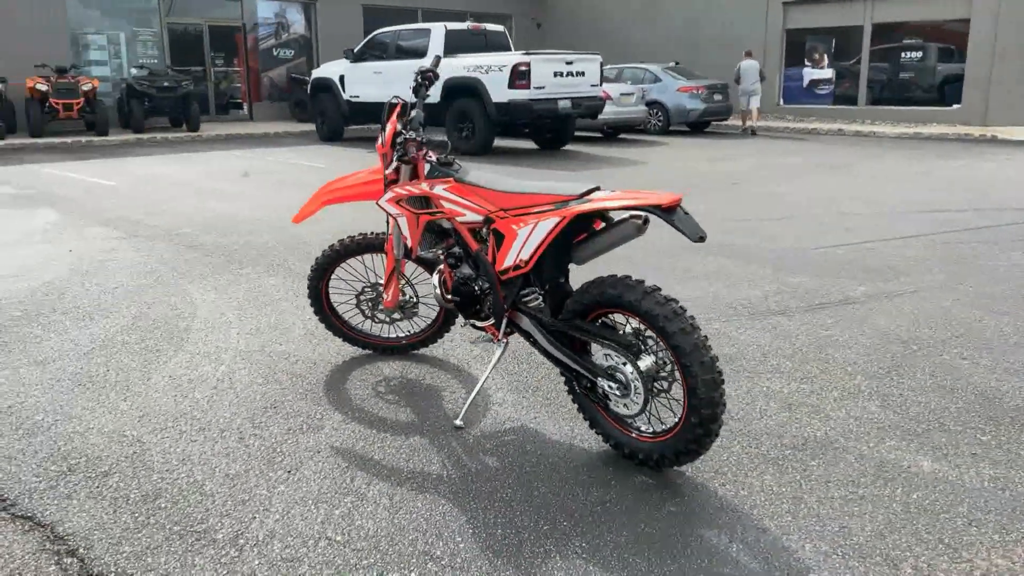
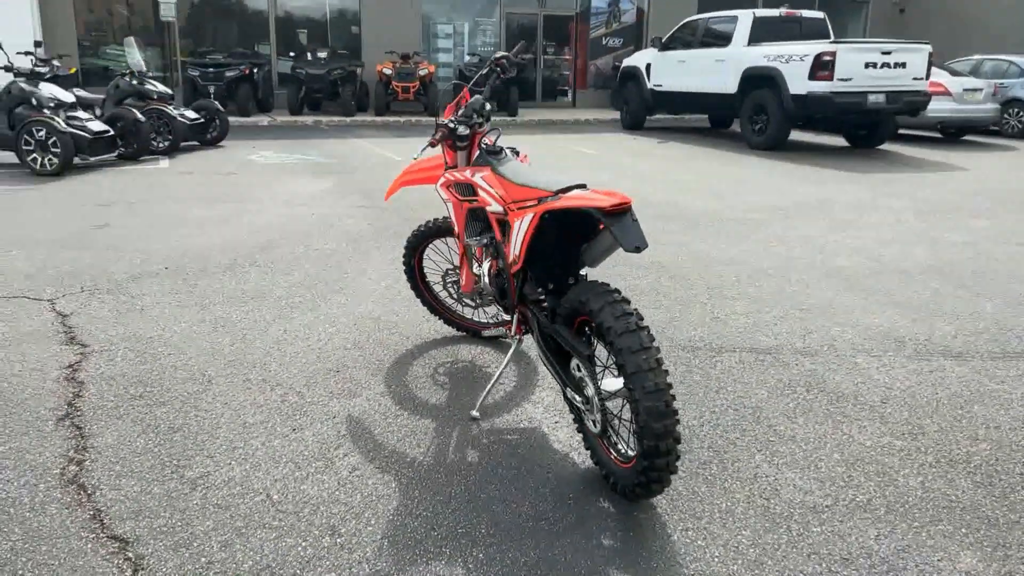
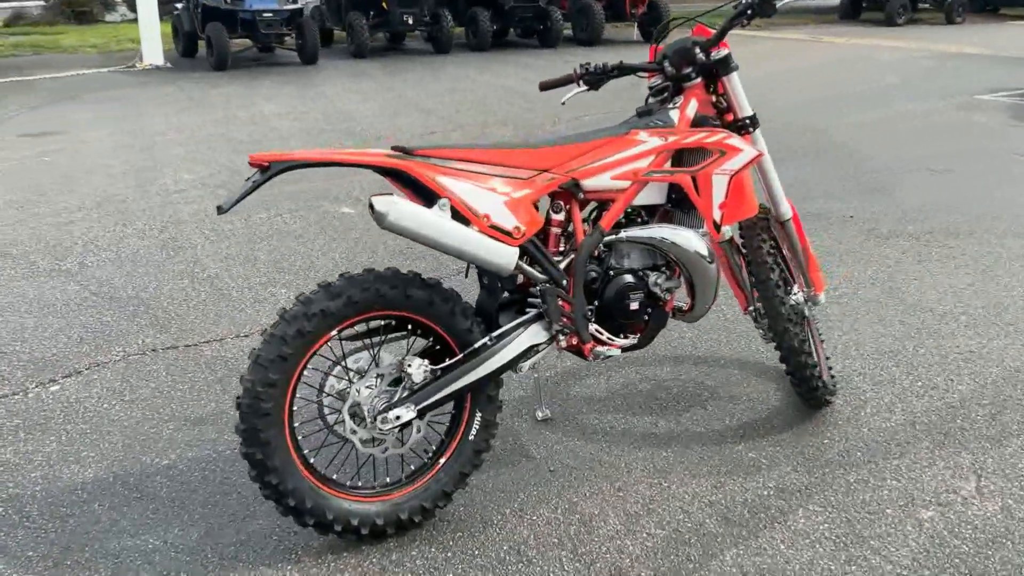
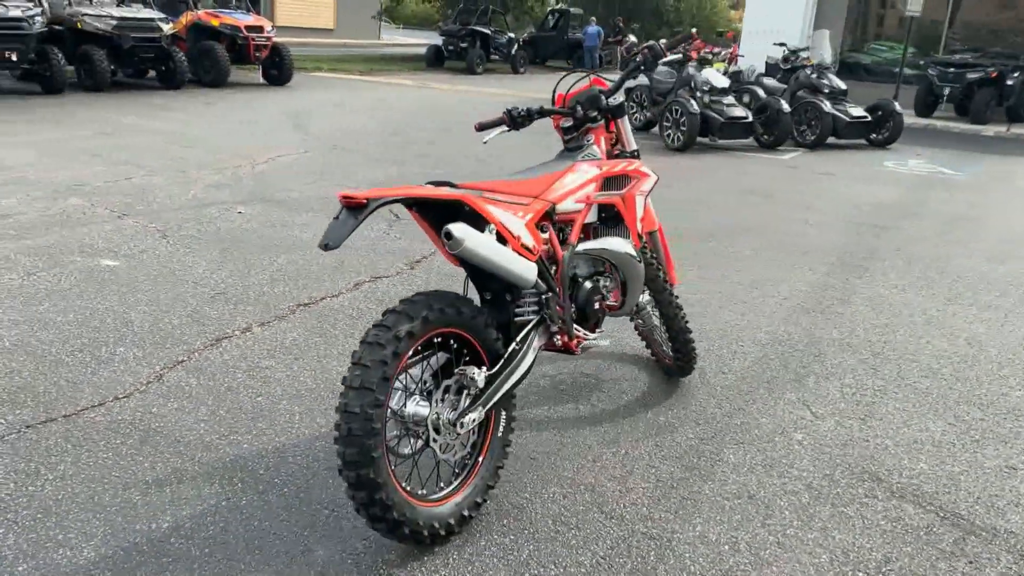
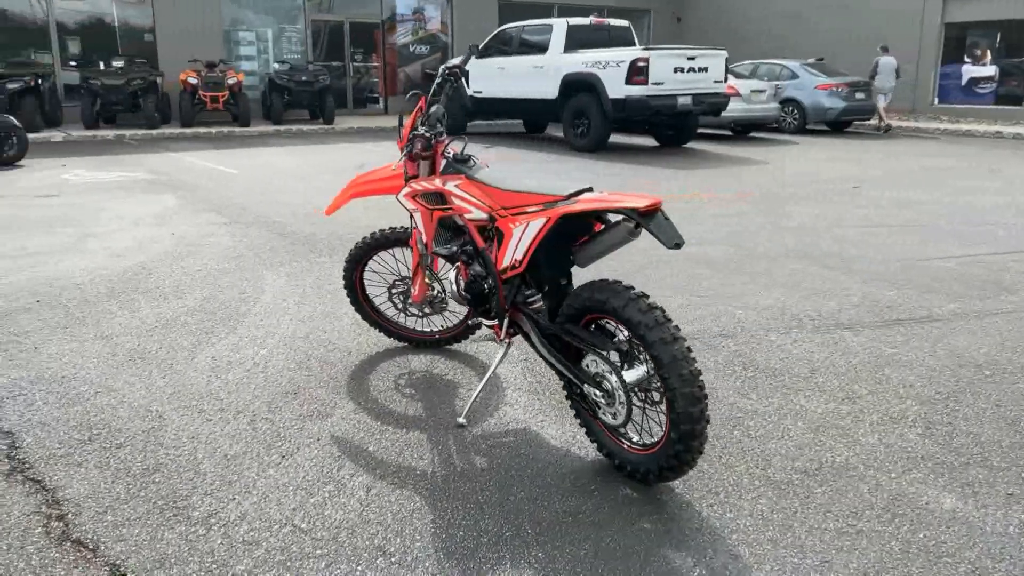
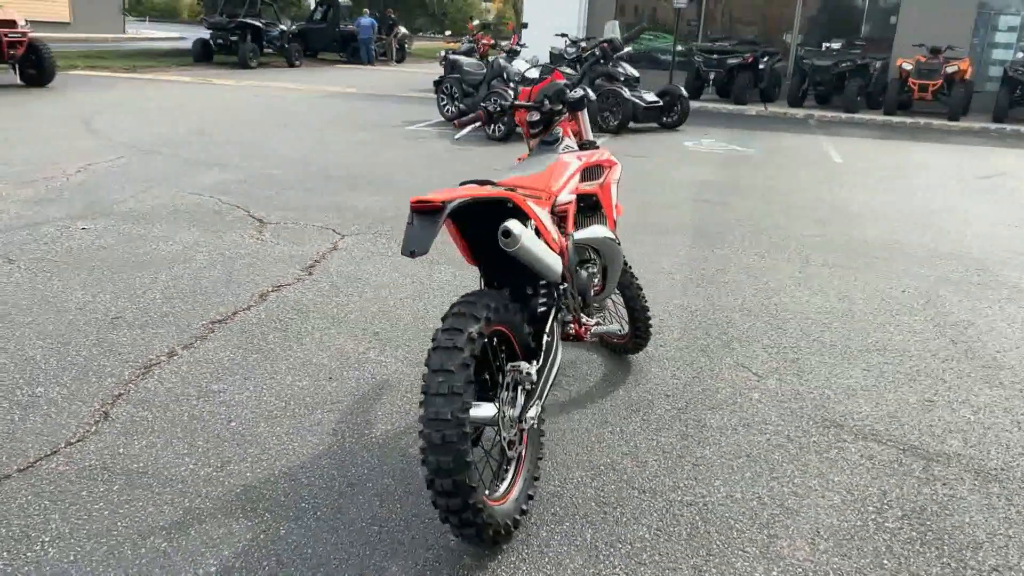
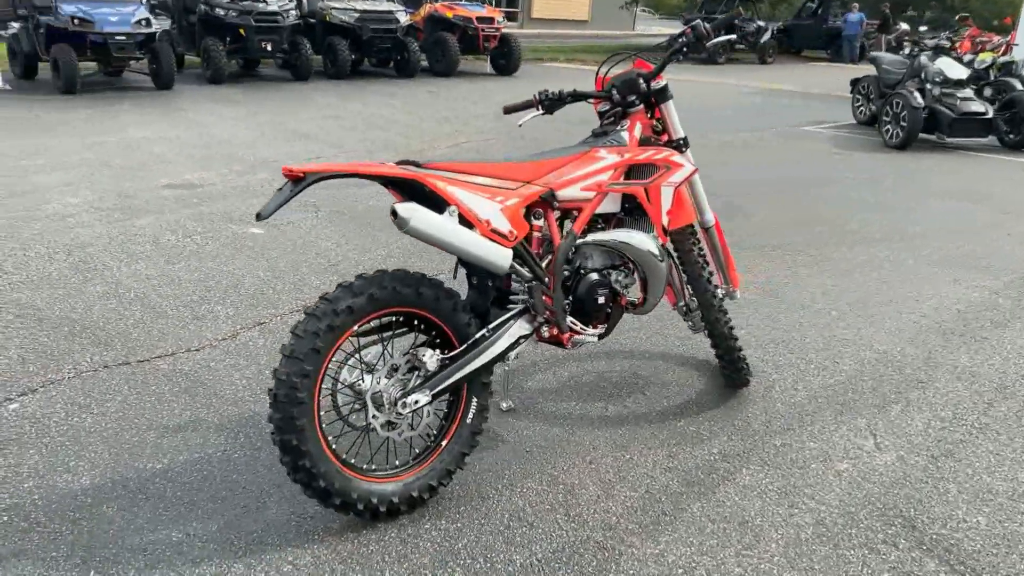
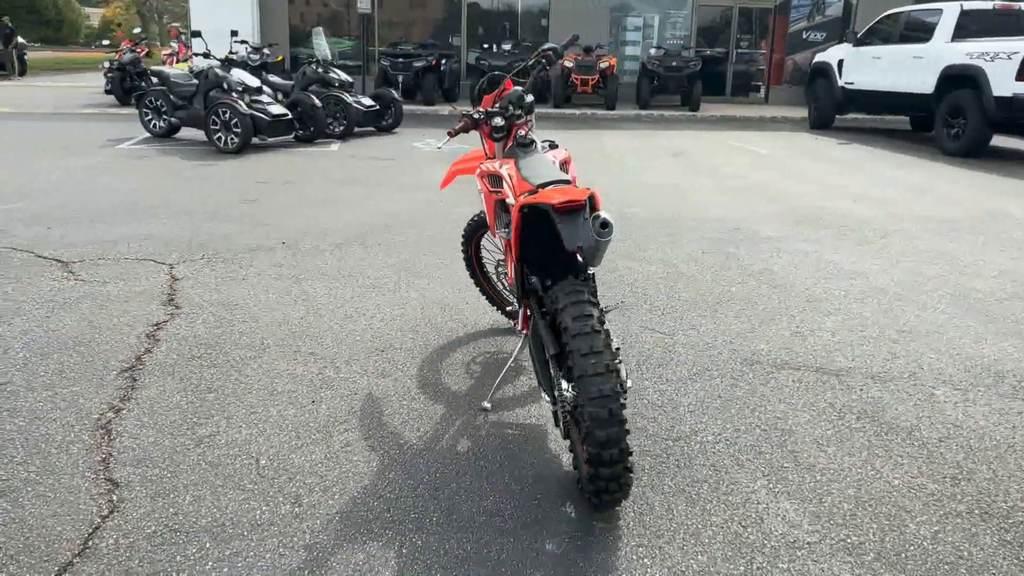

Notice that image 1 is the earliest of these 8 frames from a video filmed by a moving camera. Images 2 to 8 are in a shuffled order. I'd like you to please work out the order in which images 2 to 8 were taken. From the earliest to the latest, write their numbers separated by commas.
5, 2, 8, 6, 4, 7, 3
